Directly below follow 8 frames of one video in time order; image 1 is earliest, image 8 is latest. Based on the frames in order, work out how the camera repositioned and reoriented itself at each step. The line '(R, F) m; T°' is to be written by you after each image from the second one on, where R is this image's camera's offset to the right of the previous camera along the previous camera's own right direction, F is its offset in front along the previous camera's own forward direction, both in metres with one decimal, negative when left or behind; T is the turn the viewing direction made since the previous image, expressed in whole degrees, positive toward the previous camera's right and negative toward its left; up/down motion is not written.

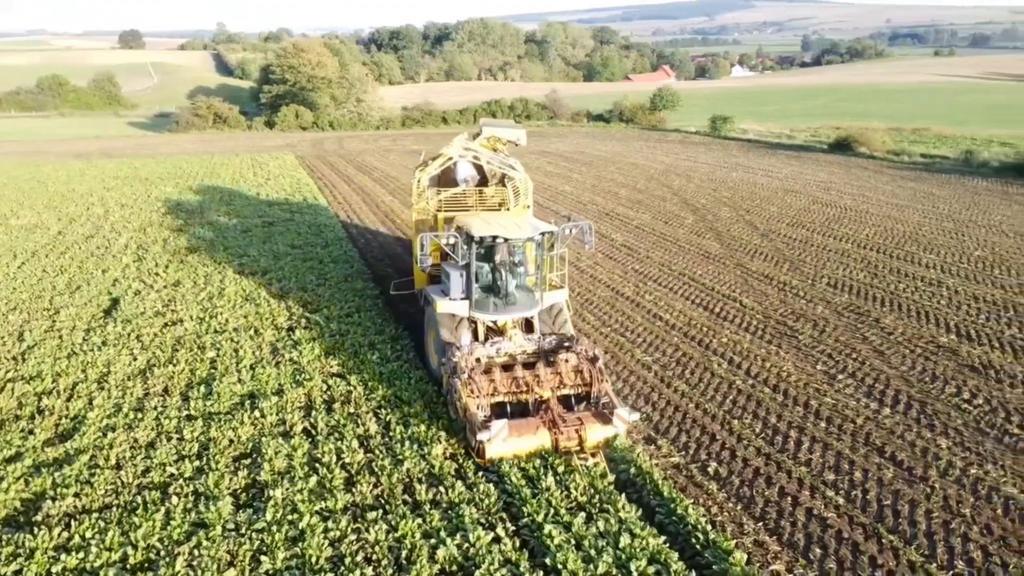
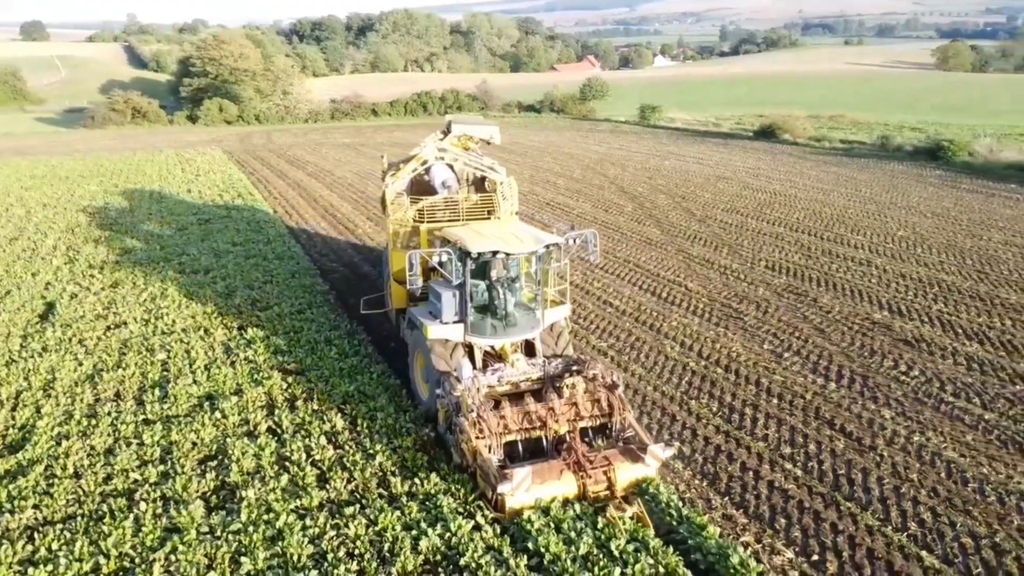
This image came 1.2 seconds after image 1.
(-0.4, -0.1) m; +5°
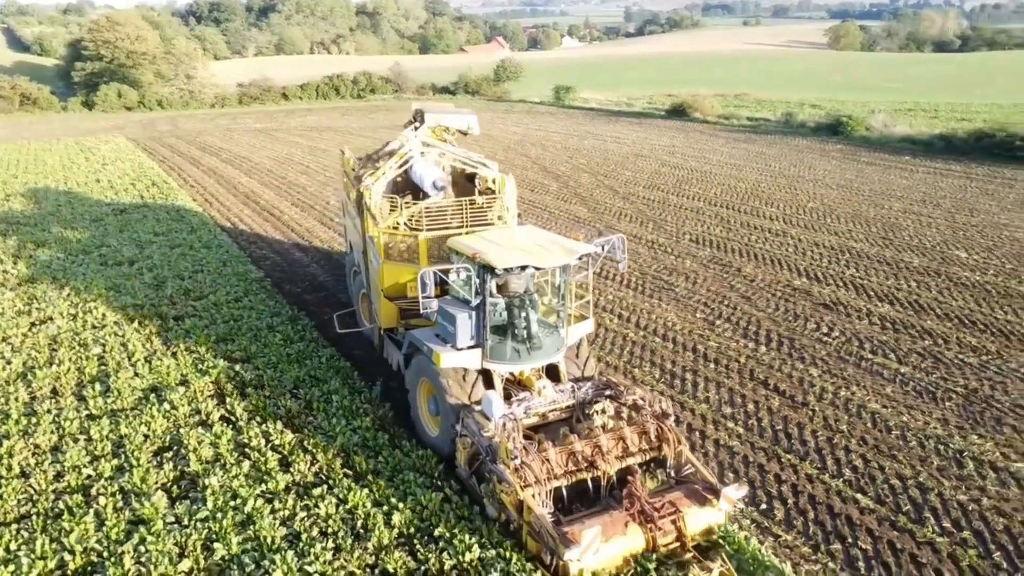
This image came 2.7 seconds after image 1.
(-0.4, -0.2) m; +6°
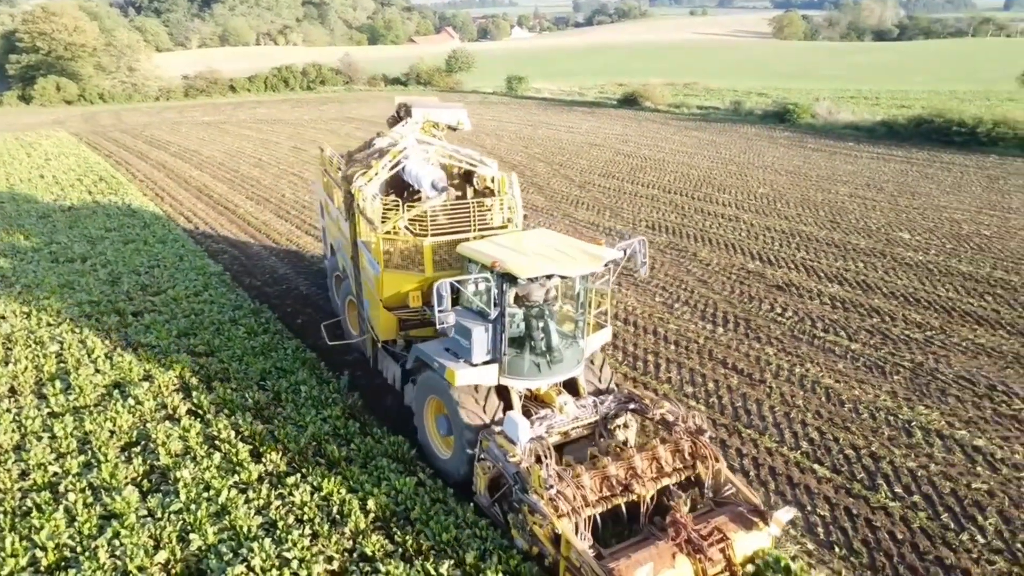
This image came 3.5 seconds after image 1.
(-0.1, -0.1) m; +3°
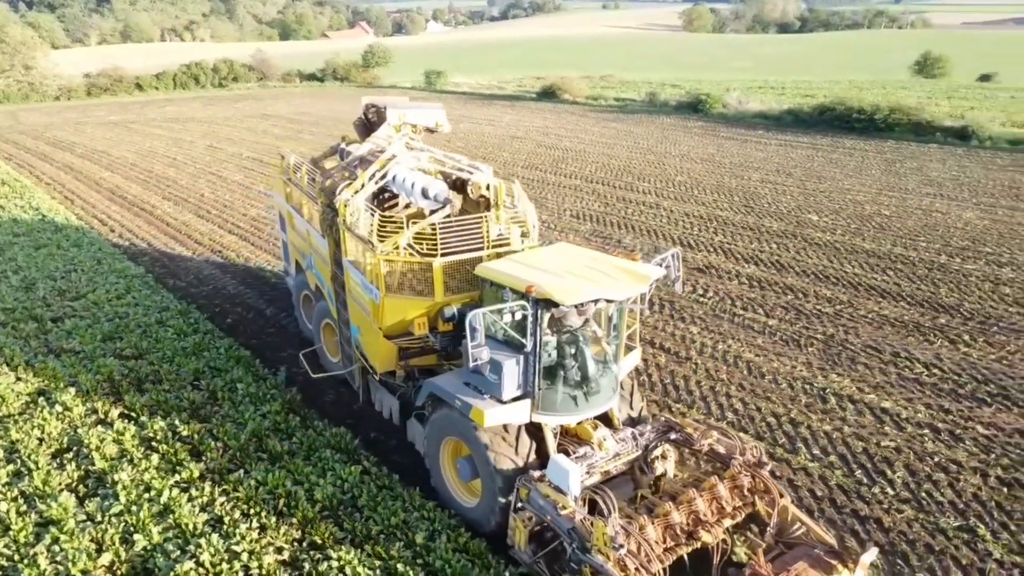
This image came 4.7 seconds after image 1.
(-0.1, -0.2) m; +6°
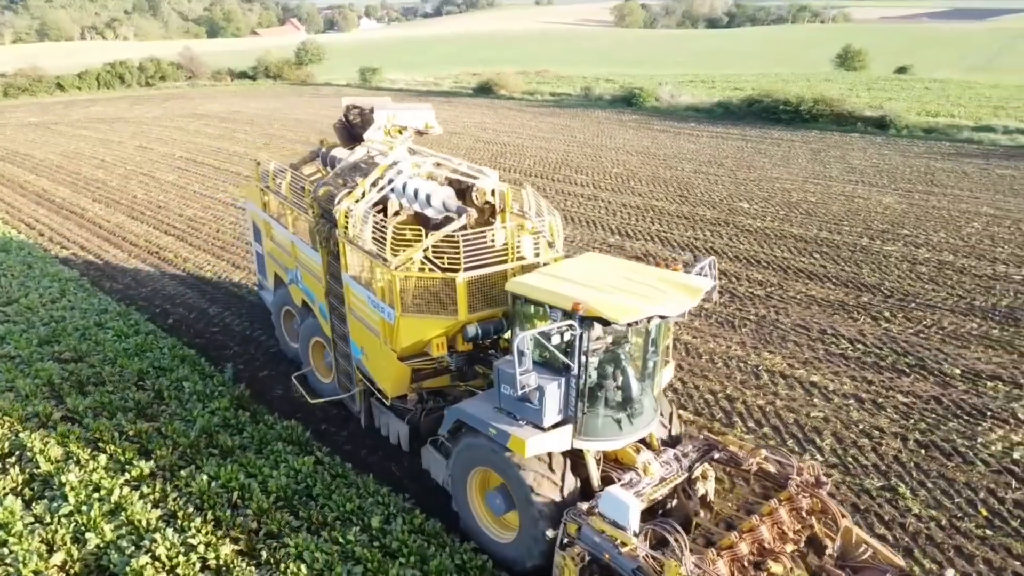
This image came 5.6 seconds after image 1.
(0.0, -0.2) m; +4°
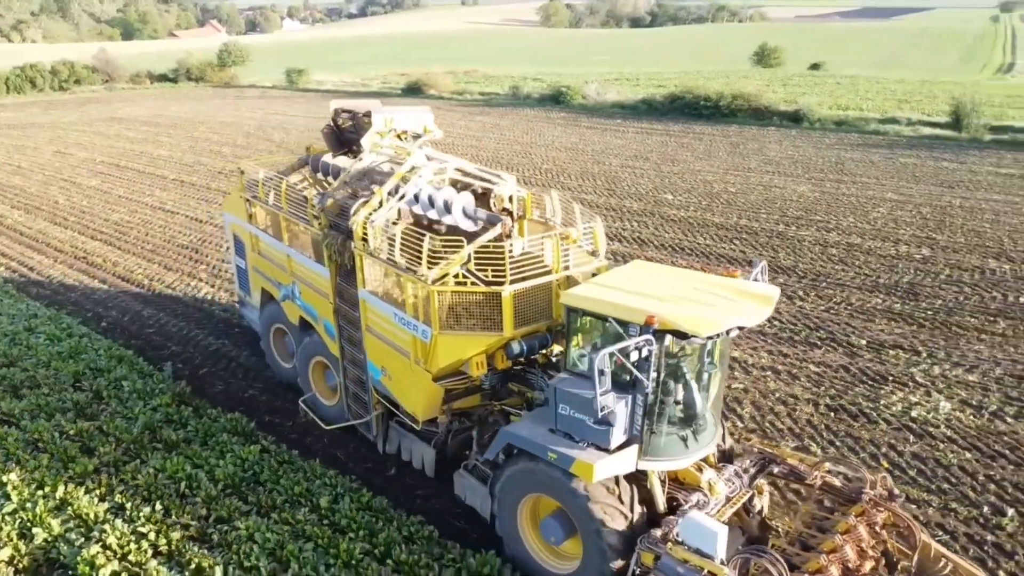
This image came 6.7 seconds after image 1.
(0.0, -0.4) m; +5°
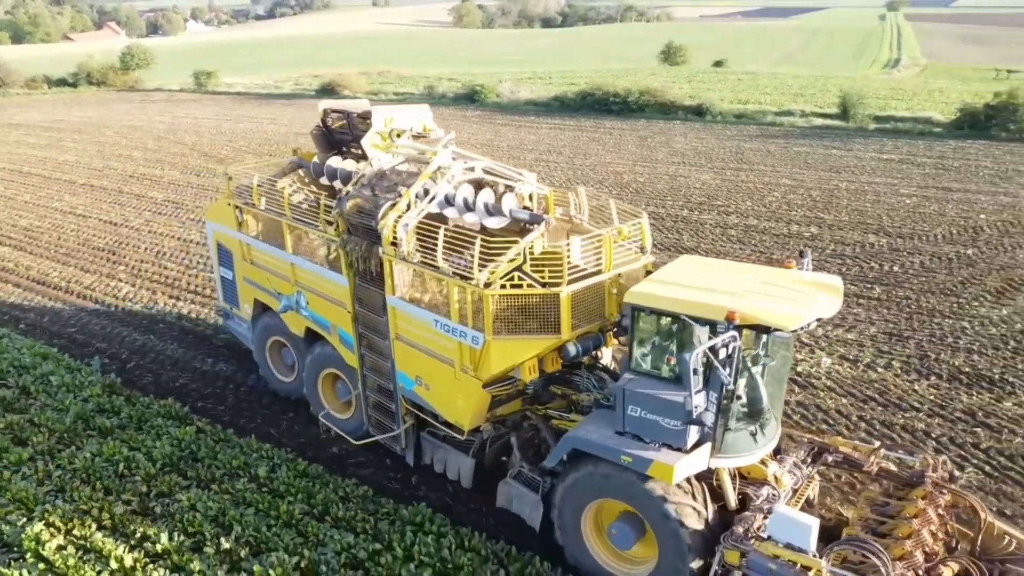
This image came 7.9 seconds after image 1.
(0.0, -0.6) m; +6°
